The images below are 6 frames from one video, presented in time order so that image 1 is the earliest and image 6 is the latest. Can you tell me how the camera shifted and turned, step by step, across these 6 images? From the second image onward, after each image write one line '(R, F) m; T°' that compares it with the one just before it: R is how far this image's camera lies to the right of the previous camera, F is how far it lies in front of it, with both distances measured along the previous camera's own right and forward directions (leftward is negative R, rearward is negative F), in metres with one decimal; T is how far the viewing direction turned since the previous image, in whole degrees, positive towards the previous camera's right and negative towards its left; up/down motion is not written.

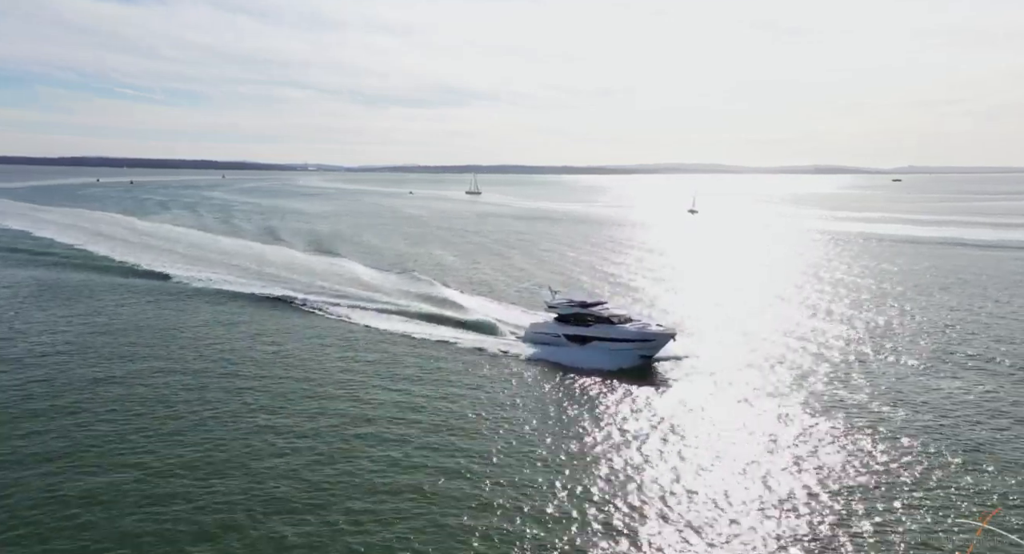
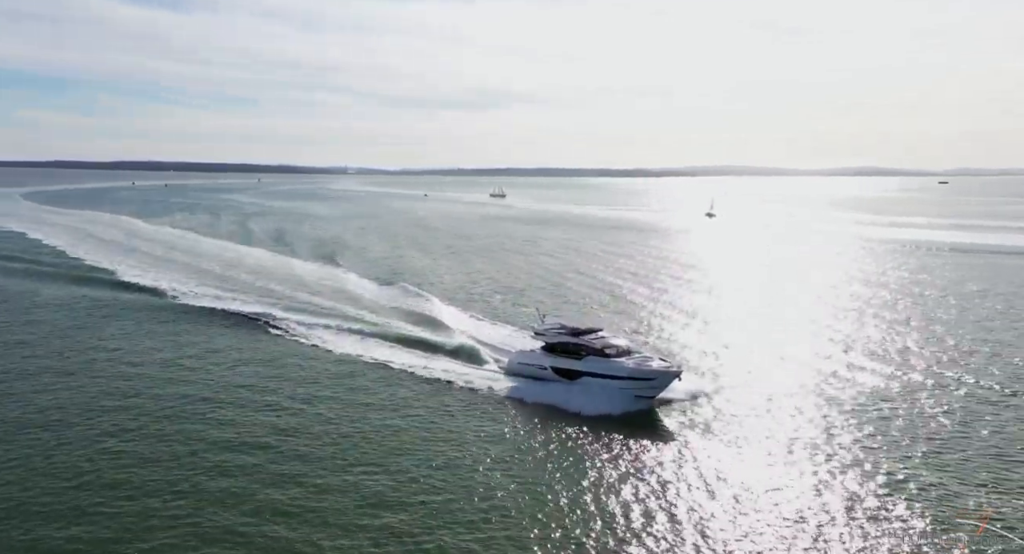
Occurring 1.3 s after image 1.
(+2.4, +6.5) m; -3°
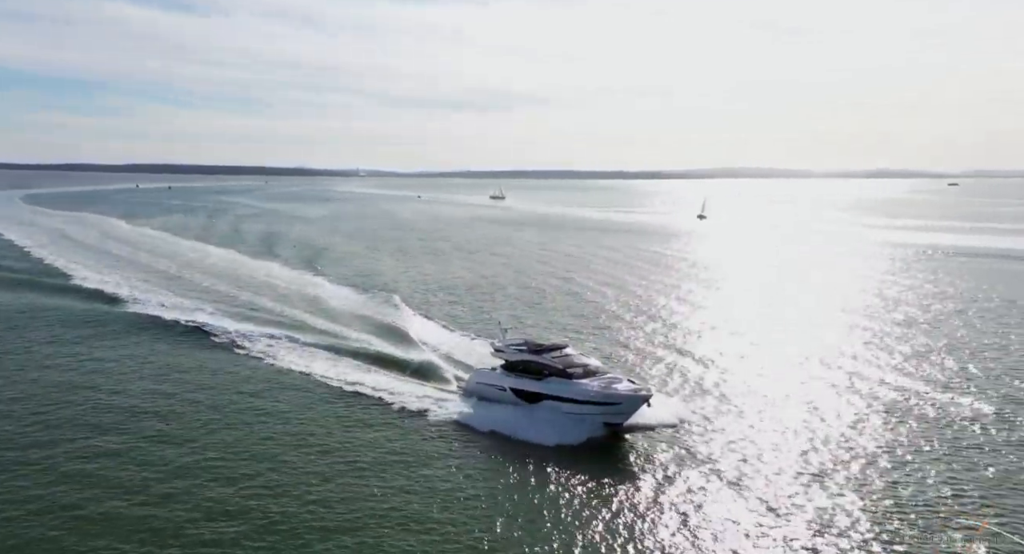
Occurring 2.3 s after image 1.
(+1.9, +3.0) m; -1°
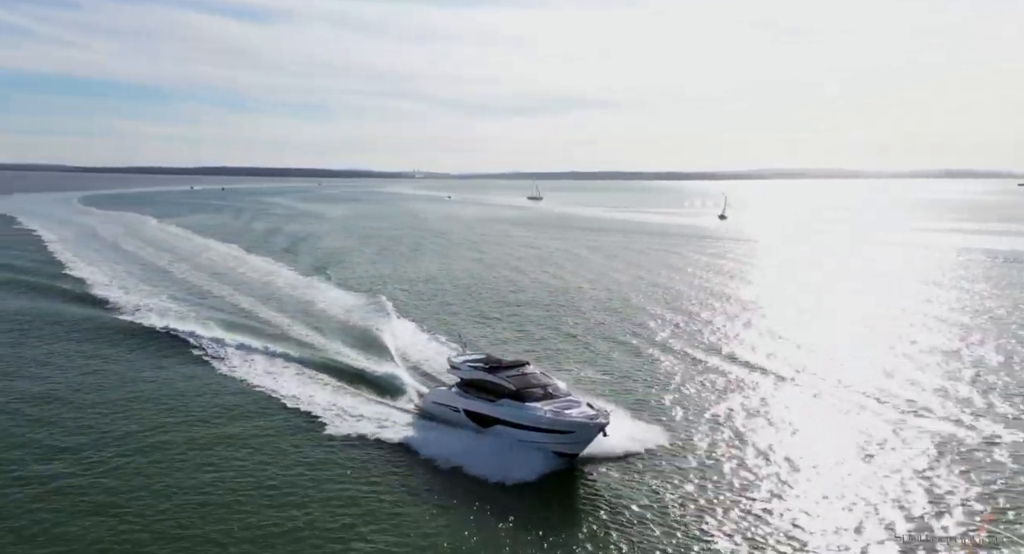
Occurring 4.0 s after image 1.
(+3.0, +2.4) m; -4°
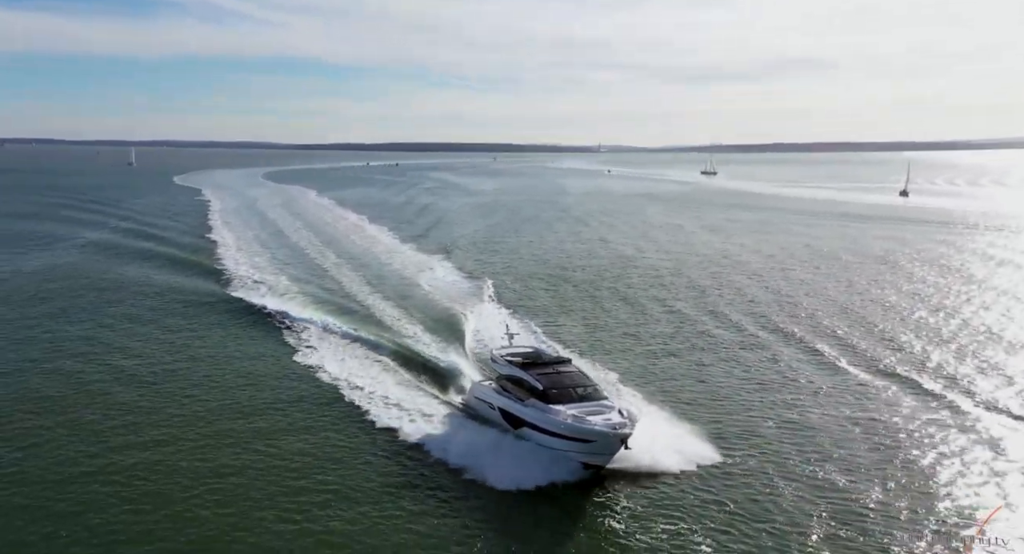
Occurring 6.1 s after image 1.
(+3.7, +3.3) m; -14°
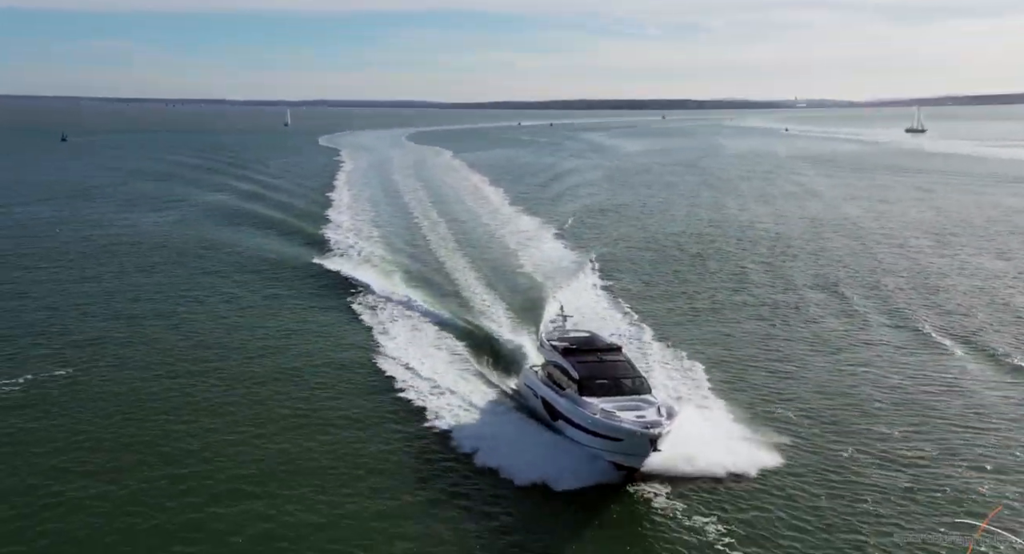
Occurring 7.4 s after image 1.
(+2.7, +3.2) m; -12°
